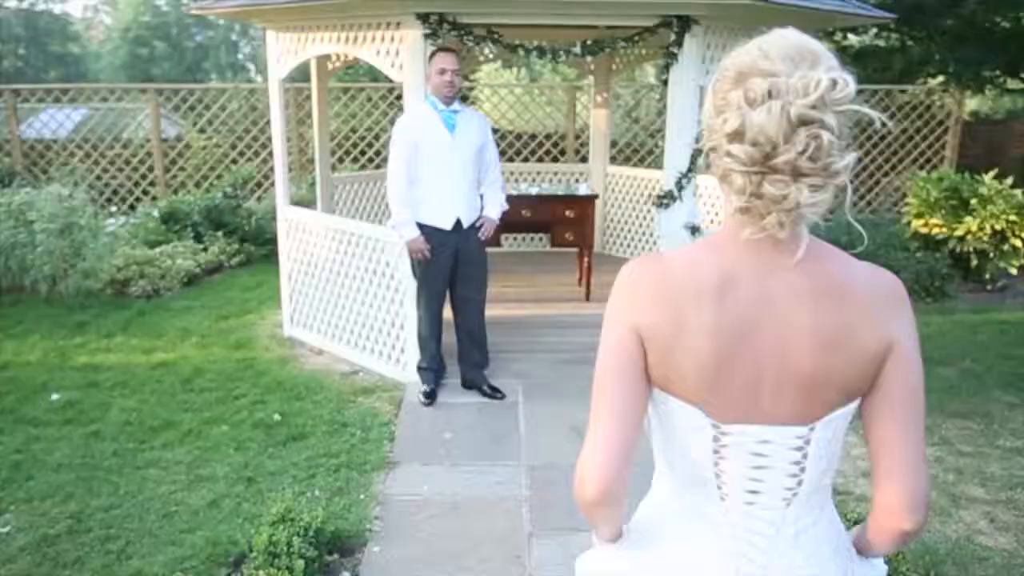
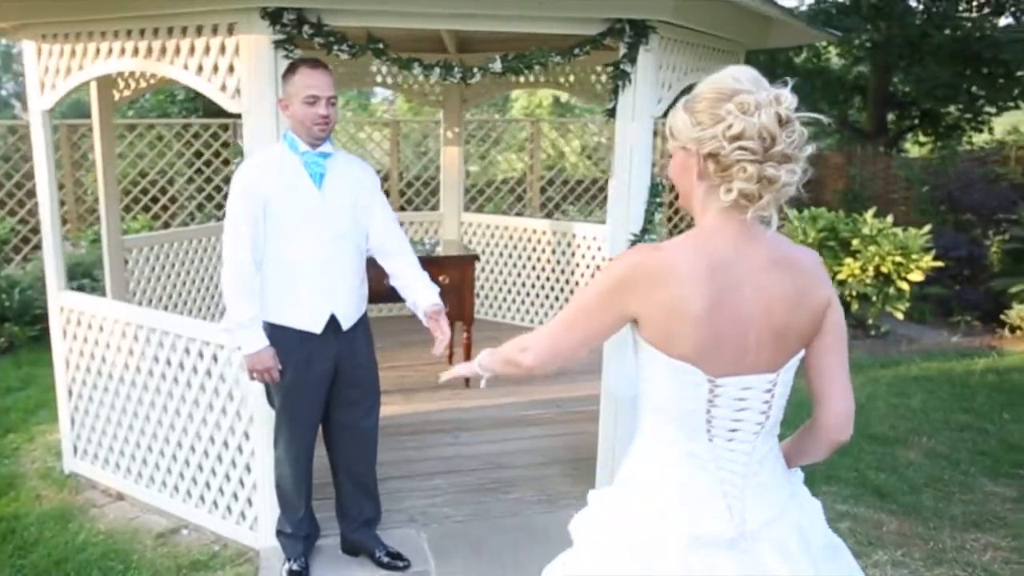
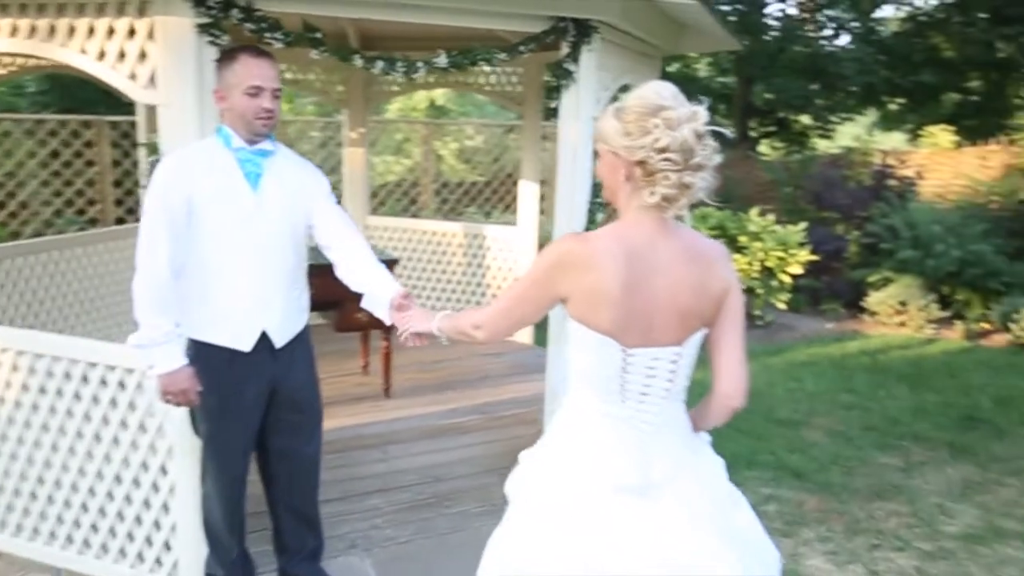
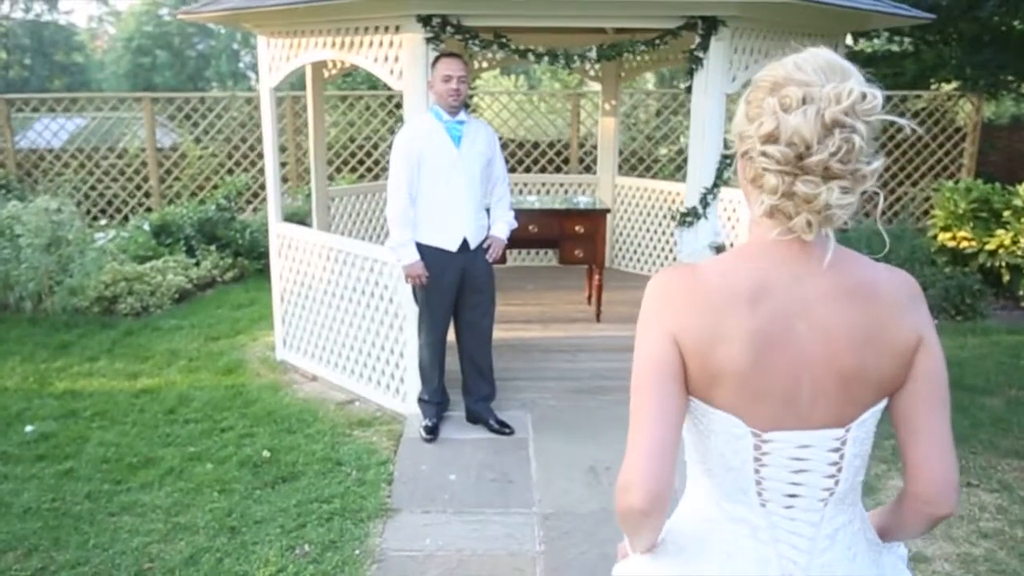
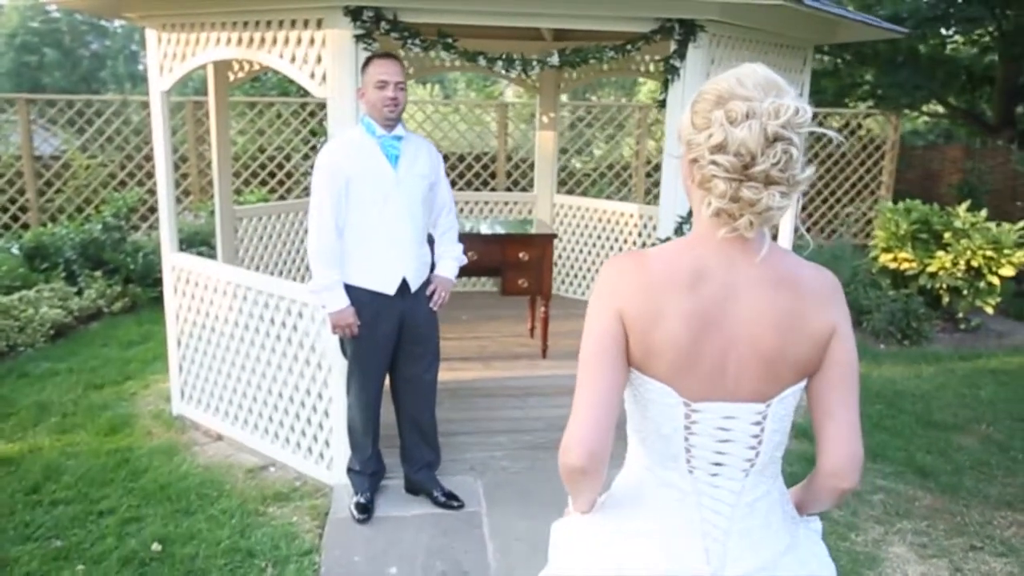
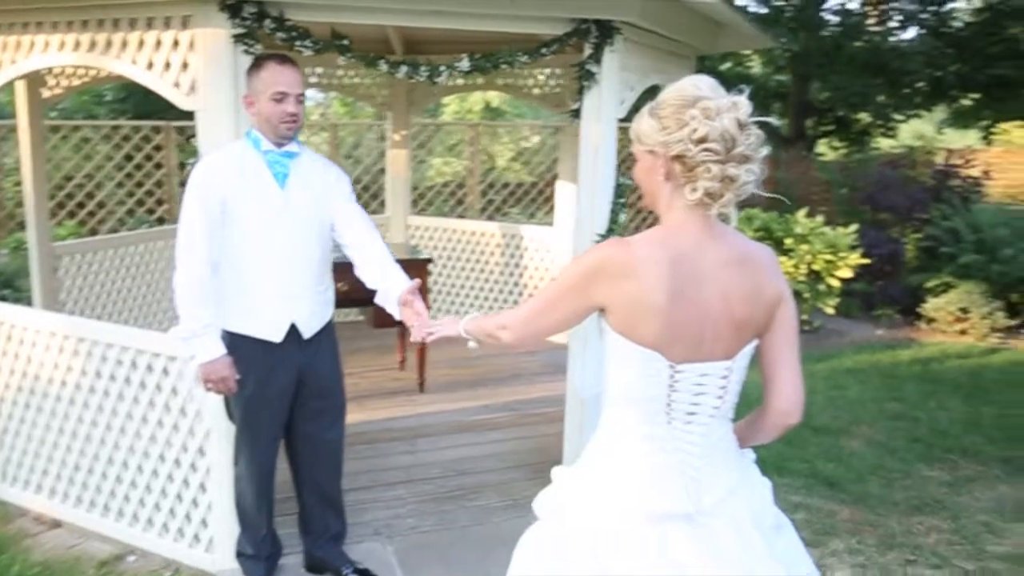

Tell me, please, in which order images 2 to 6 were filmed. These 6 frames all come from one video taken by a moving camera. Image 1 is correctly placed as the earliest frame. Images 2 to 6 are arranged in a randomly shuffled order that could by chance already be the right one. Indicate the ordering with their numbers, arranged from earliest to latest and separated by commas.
4, 5, 2, 6, 3
